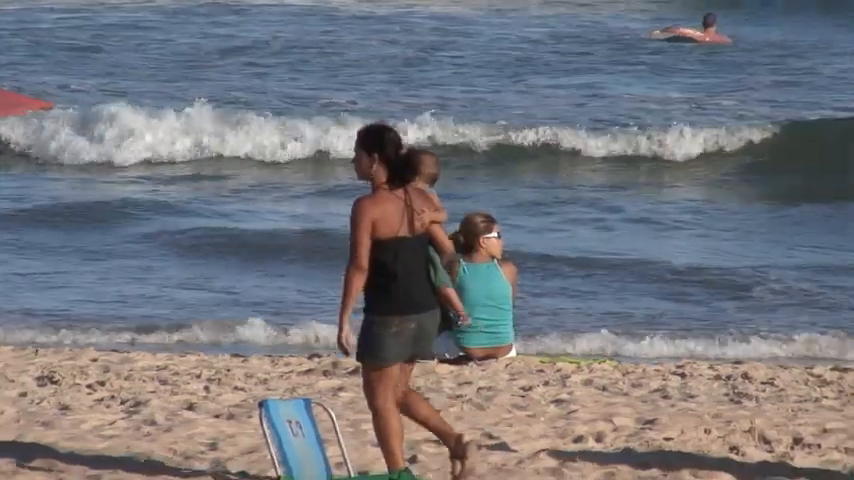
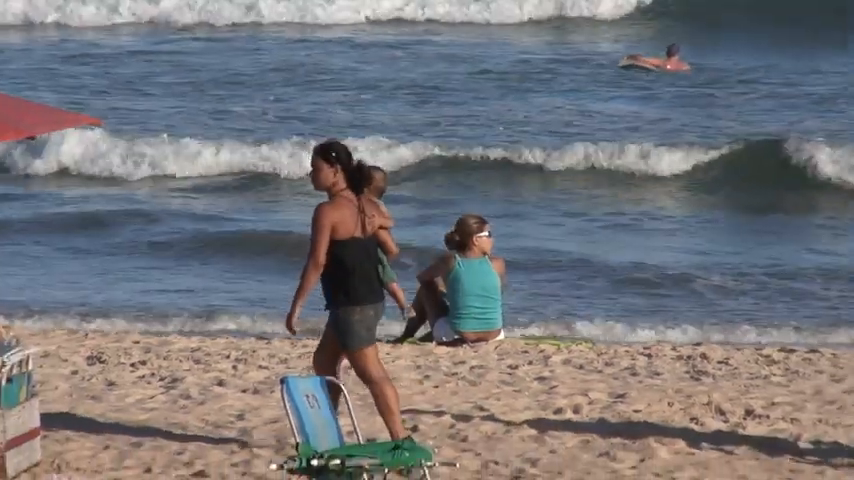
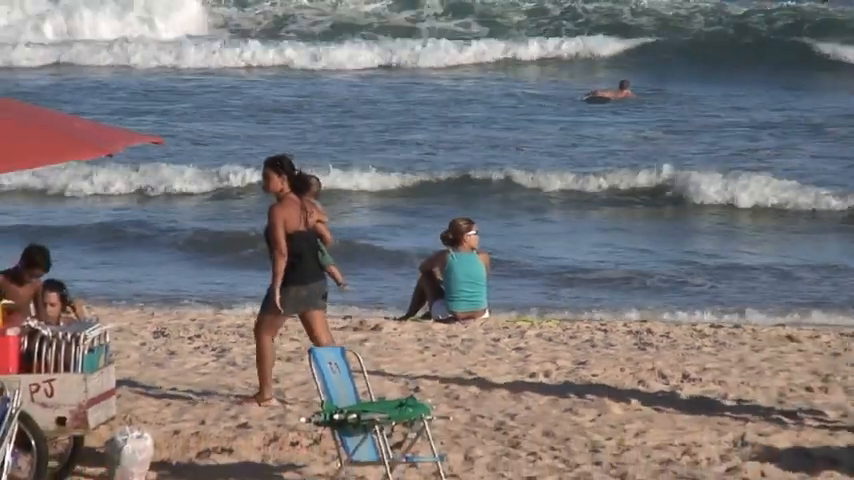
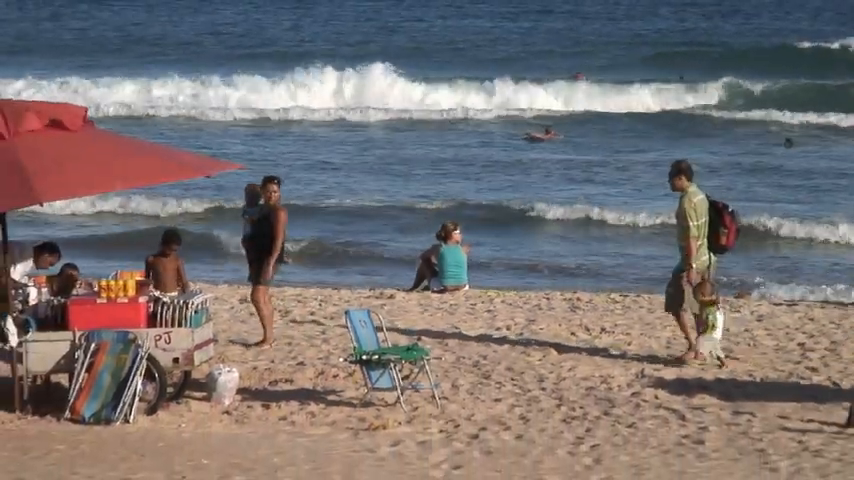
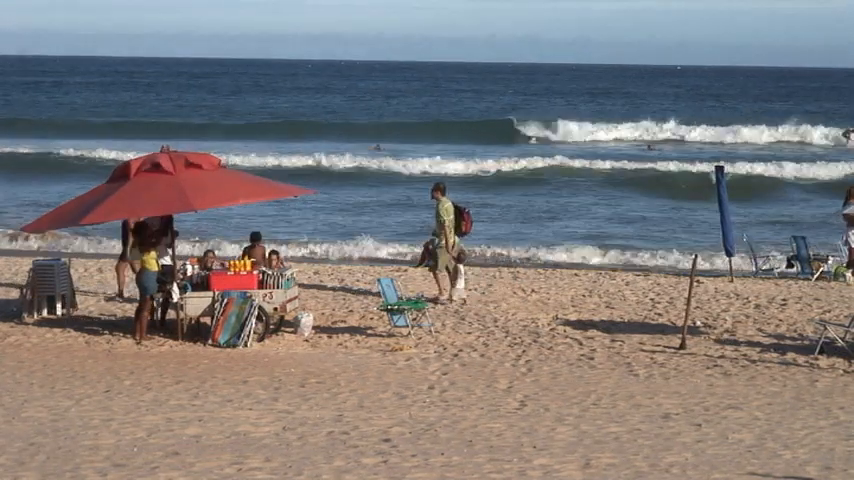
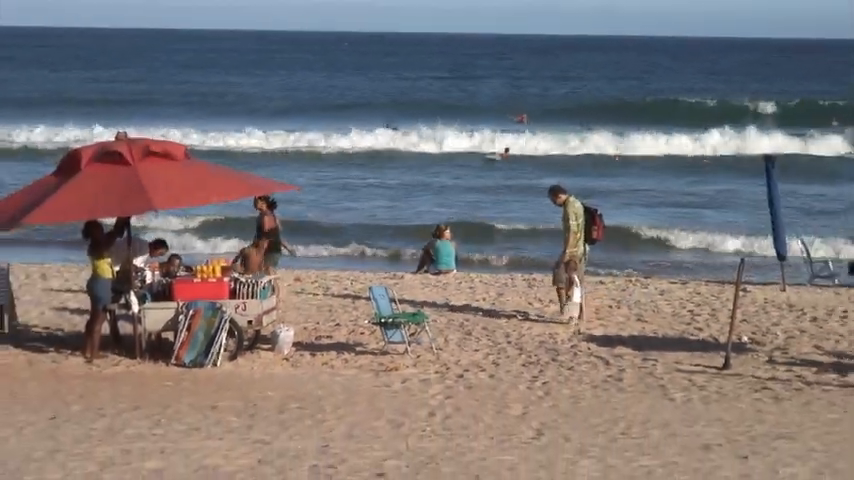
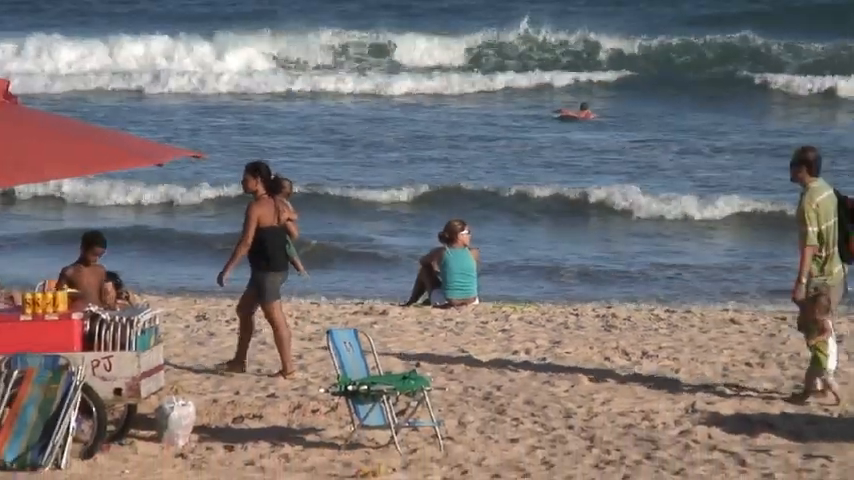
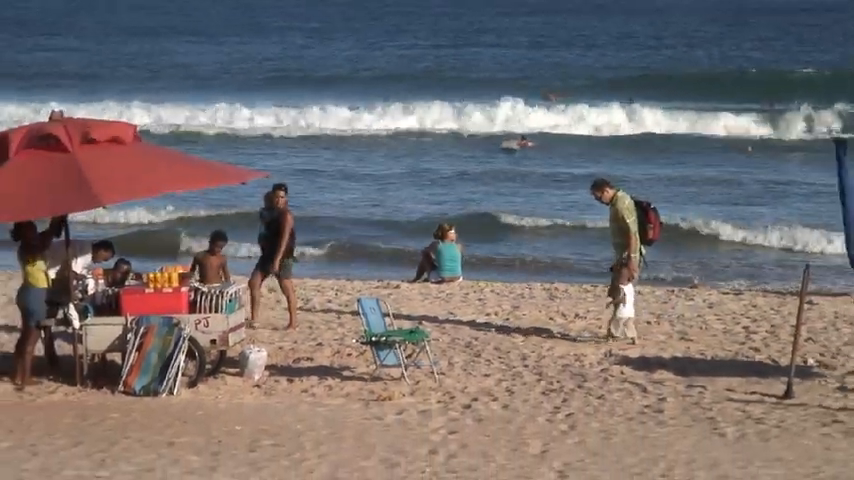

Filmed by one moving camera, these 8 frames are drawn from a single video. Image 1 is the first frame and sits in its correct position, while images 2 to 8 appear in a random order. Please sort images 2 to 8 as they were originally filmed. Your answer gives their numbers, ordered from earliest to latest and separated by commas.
2, 3, 7, 4, 8, 6, 5
